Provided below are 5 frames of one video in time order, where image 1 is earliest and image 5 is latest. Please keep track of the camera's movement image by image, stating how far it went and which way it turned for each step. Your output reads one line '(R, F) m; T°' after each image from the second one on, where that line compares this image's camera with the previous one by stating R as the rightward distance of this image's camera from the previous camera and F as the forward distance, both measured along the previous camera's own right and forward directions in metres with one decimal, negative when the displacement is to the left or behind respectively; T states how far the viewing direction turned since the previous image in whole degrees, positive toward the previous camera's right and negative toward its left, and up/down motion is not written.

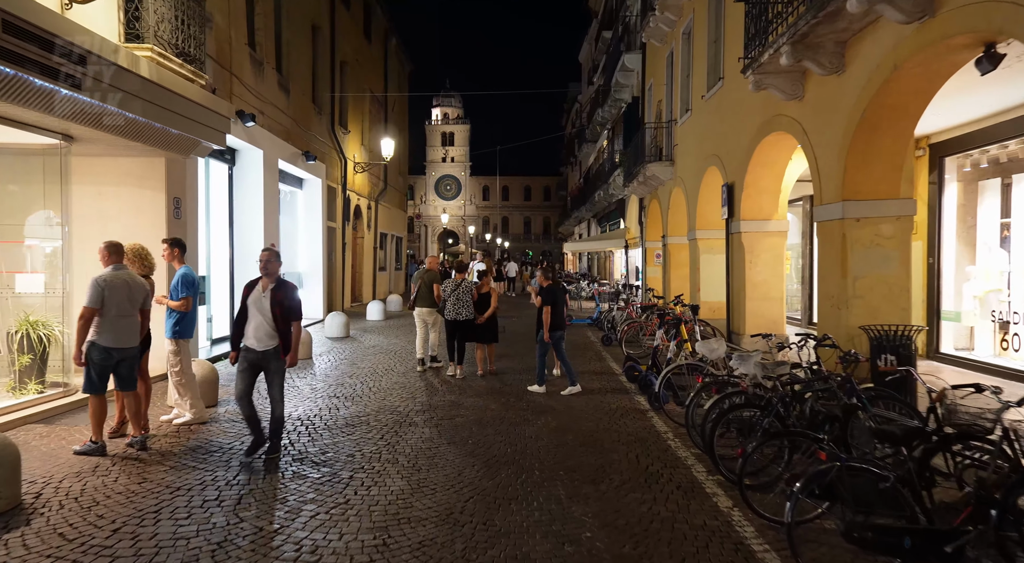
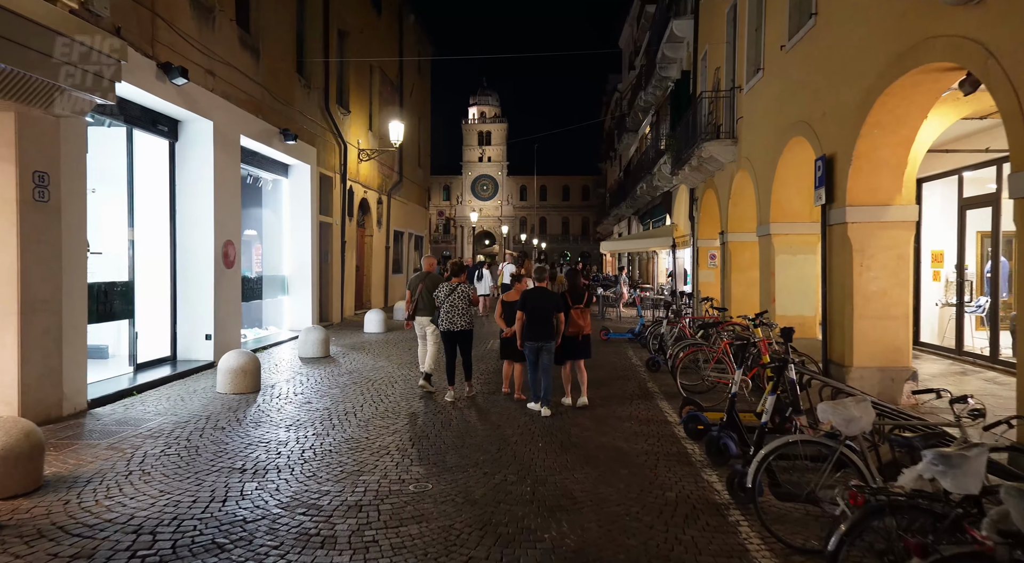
(+0.3, +3.0) m; -3°
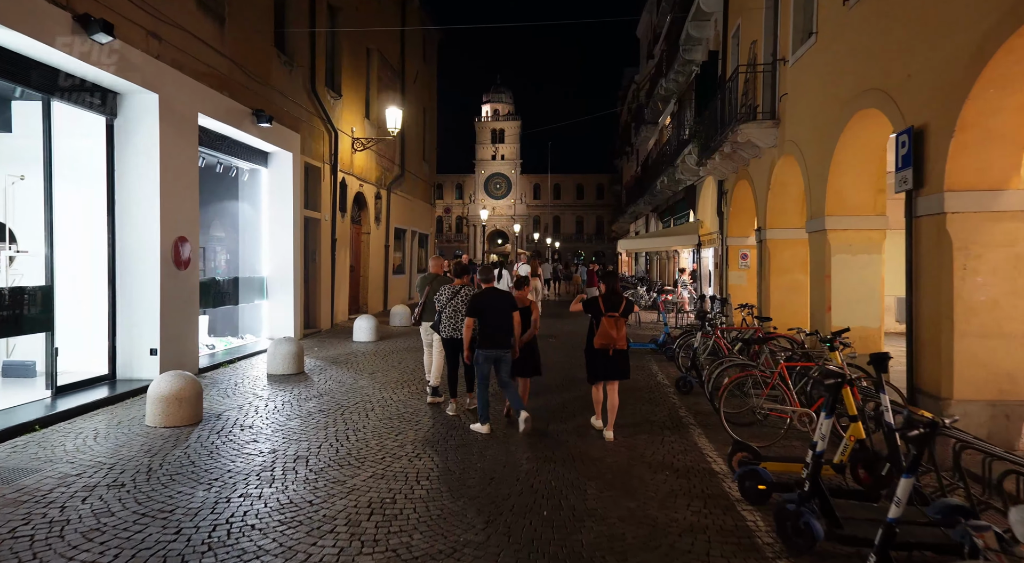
(+0.1, +1.7) m; -1°
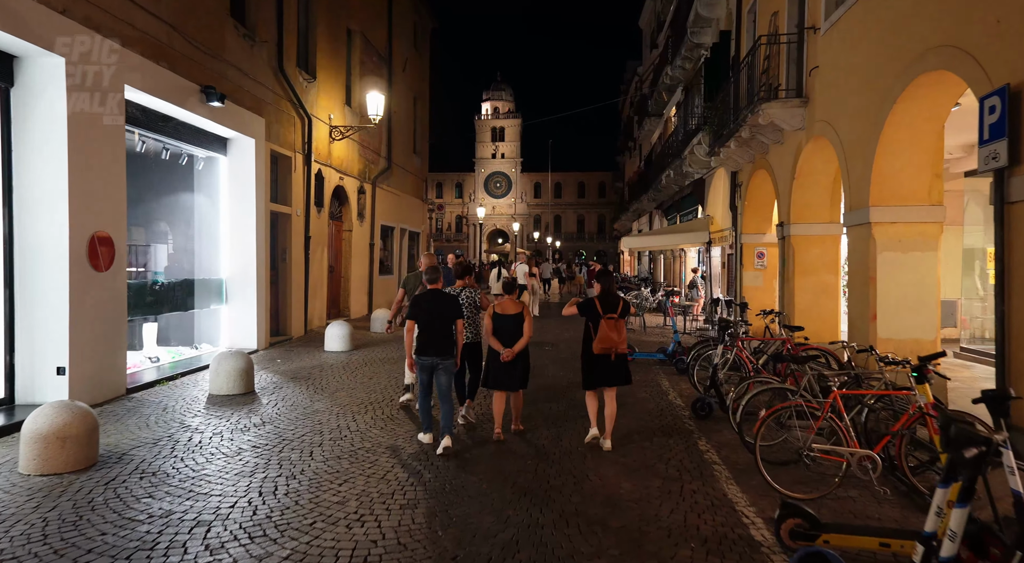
(+0.2, +1.5) m; 0°
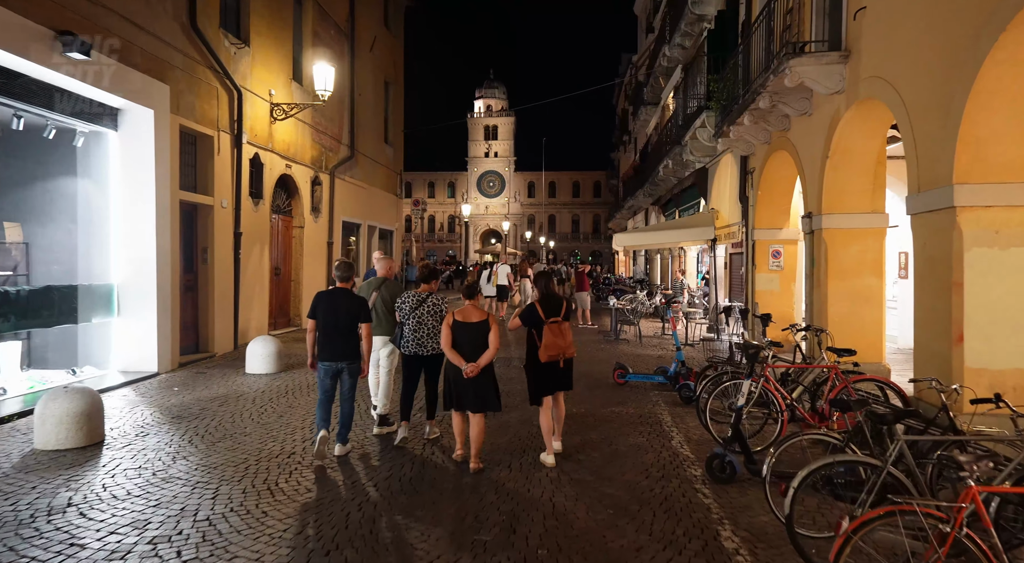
(+0.5, +2.3) m; 0°
